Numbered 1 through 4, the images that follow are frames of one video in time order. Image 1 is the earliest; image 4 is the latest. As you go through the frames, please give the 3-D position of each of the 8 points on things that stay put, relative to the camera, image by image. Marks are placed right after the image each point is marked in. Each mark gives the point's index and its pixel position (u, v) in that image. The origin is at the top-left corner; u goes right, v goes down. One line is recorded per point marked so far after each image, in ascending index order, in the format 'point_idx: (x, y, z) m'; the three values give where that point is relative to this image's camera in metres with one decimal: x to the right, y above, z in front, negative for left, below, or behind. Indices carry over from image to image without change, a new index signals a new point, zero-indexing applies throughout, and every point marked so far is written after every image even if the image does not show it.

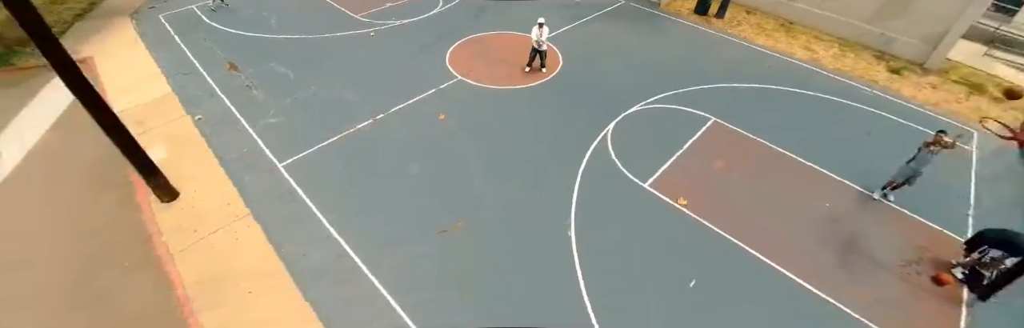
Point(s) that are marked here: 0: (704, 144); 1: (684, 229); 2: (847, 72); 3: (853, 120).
0: (+3.6, +0.6, +7.5) m
1: (+2.6, -0.8, +6.1) m
2: (+8.2, +2.3, +9.2) m
3: (+6.9, +1.2, +8.1) m
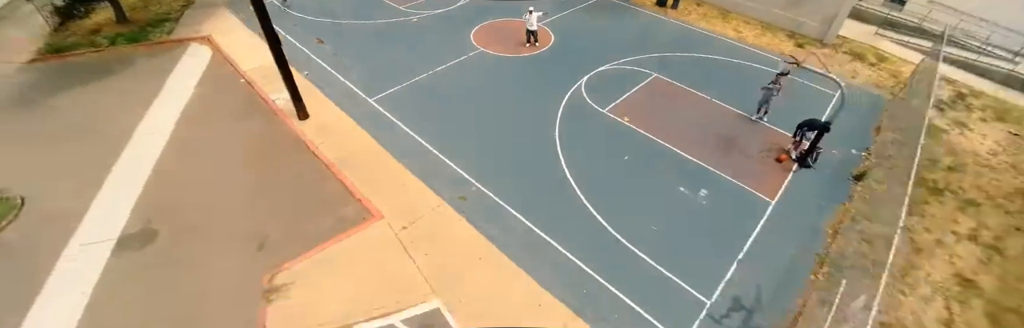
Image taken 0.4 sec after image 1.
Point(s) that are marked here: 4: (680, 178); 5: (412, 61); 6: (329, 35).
0: (+3.7, +2.2, +10.5) m
1: (+2.7, +0.8, +9.1) m
2: (+8.3, +3.9, +12.3) m
3: (+7.0, +2.8, +11.2) m
4: (+3.6, -0.2, +8.2) m
5: (-2.9, +3.1, +11.3) m
6: (-5.7, +4.1, +12.1) m
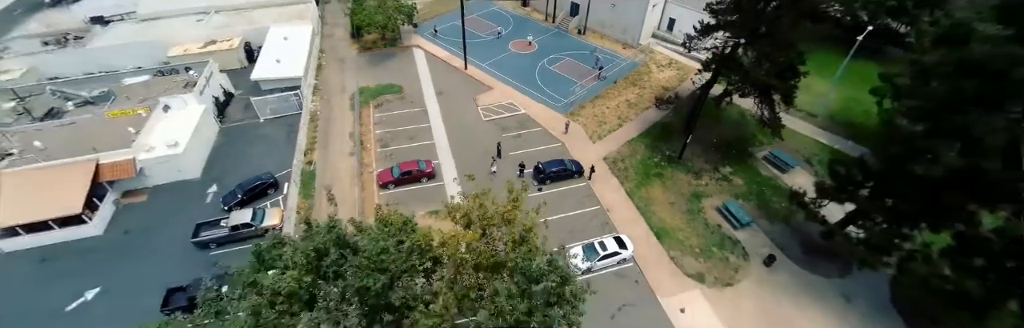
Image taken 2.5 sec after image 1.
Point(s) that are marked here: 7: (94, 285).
0: (+4.6, +9.0, +32.8) m
1: (+3.6, +7.7, +31.3) m
2: (+9.1, +10.8, +34.7) m
3: (+7.9, +9.7, +33.5) m
4: (+4.5, +6.7, +30.4) m
5: (-2.0, +9.9, +33.5) m
6: (-4.8, +10.9, +34.2) m
7: (-21.3, -6.2, +19.2) m
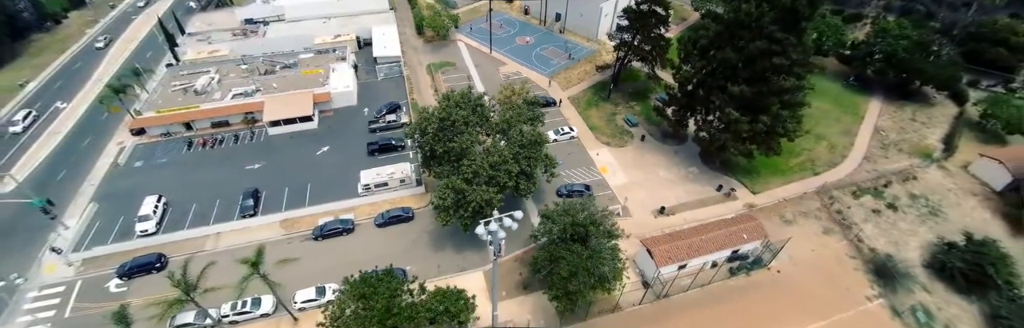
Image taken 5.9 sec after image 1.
0: (+5.5, +16.9, +54.6) m
1: (+4.5, +15.6, +53.1) m
2: (+9.9, +18.7, +56.5) m
3: (+8.8, +17.6, +55.3) m
4: (+5.4, +14.7, +52.1) m
5: (-1.1, +17.8, +55.2) m
6: (-4.0, +18.7, +56.0) m
7: (-20.4, +2.0, +40.6) m
